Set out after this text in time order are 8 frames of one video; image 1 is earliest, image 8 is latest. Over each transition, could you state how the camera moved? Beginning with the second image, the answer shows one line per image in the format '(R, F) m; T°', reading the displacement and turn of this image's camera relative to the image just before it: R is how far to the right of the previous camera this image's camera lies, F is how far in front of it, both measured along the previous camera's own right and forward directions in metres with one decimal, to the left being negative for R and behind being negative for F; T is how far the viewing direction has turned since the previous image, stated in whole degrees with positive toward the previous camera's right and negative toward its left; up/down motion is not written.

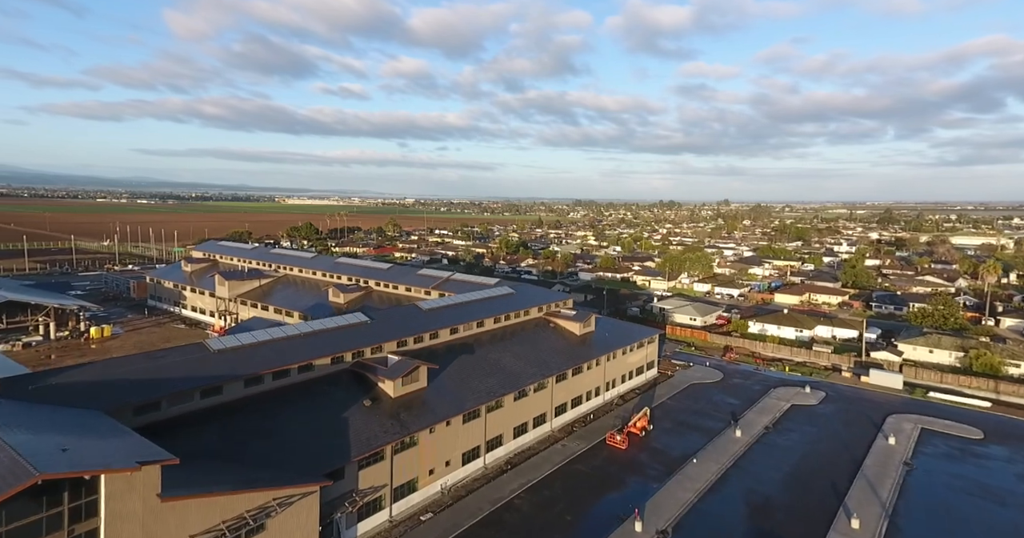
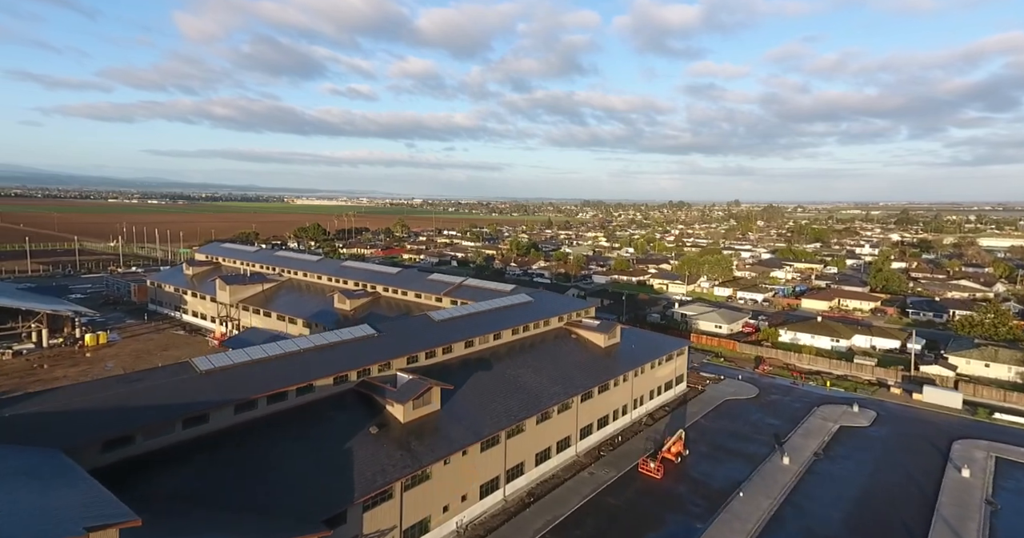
(-0.4, +1.6) m; -1°
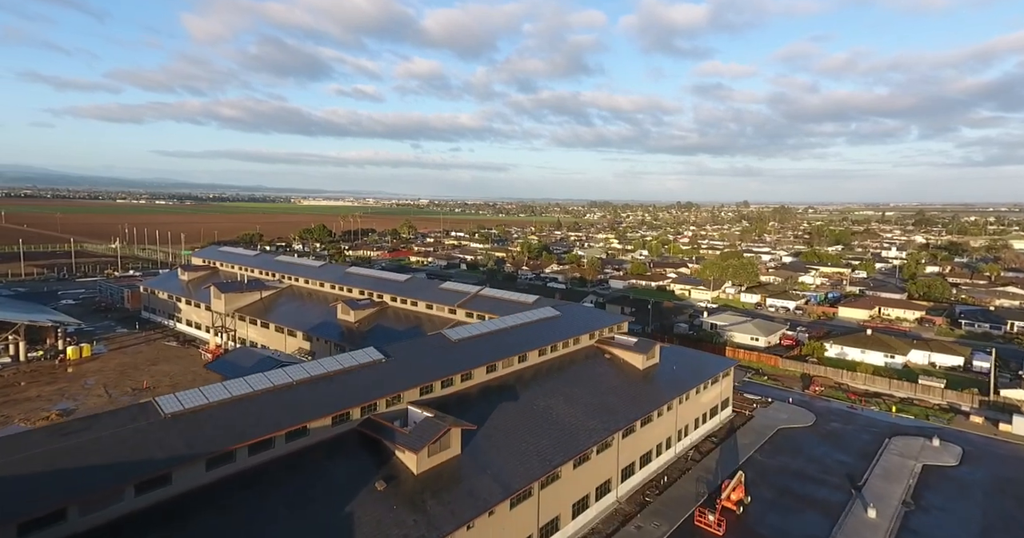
(-0.6, +2.3) m; 0°
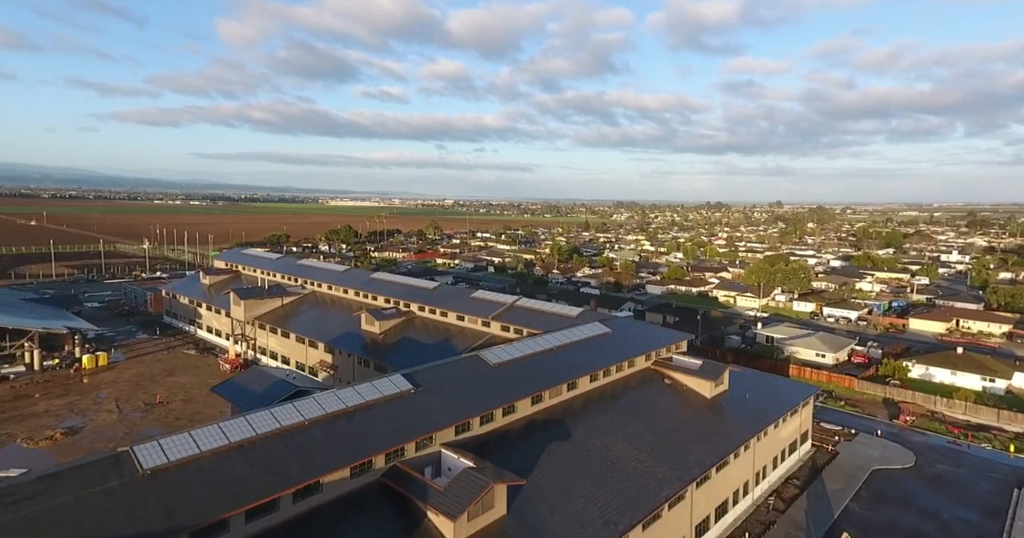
(-0.6, +2.3) m; -2°
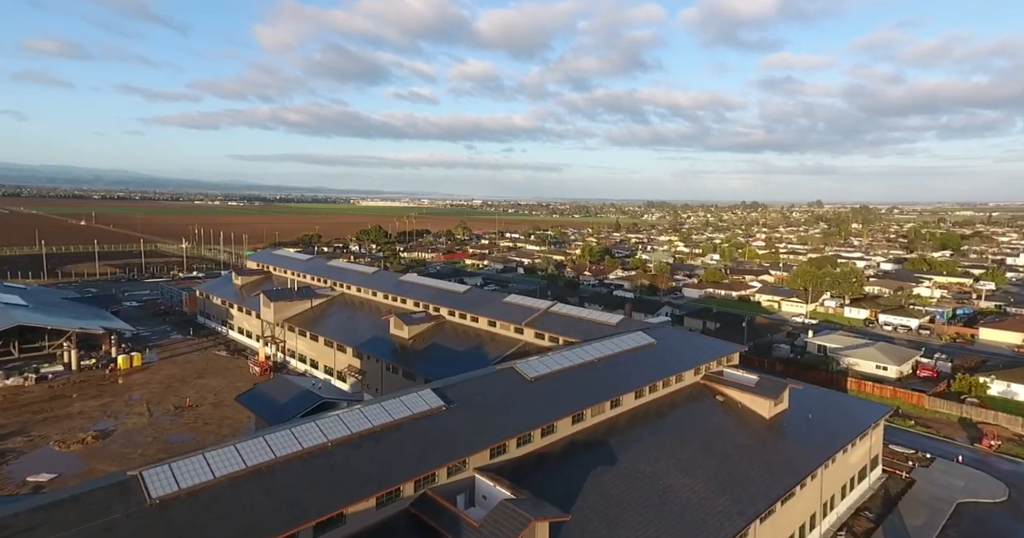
(-0.3, +1.1) m; -3°
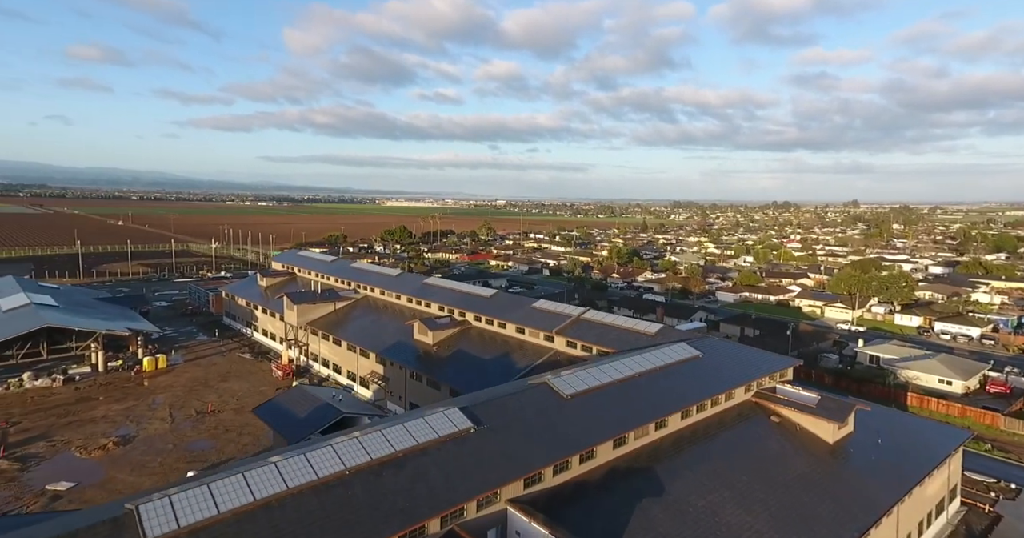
(-0.2, +1.2) m; -2°
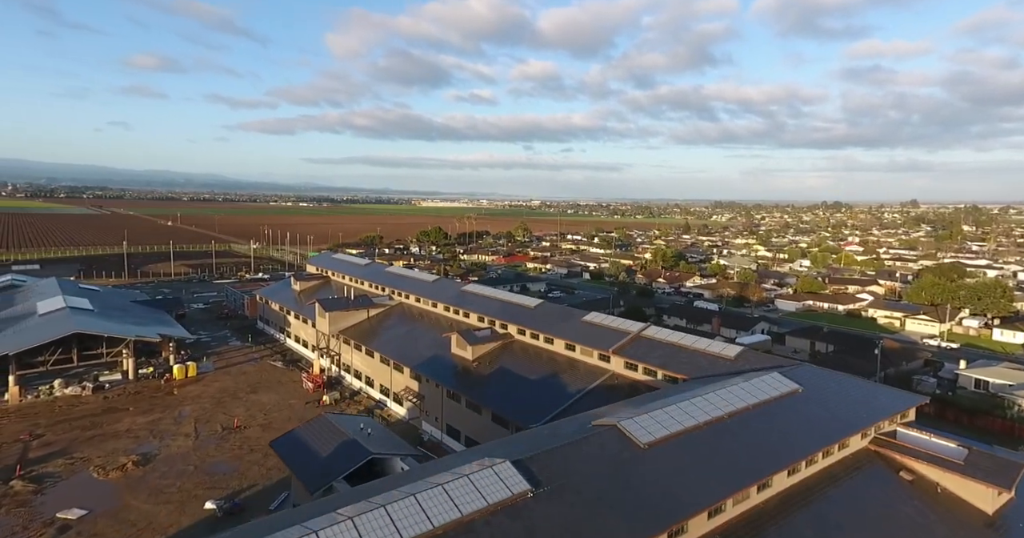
(-0.5, +2.3) m; -3°
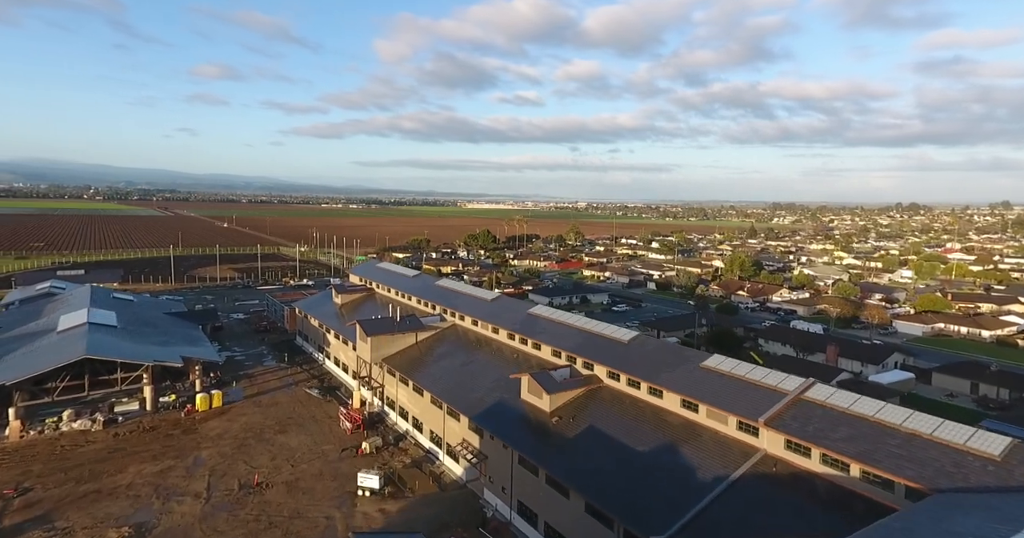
(-1.5, +5.2) m; -4°
